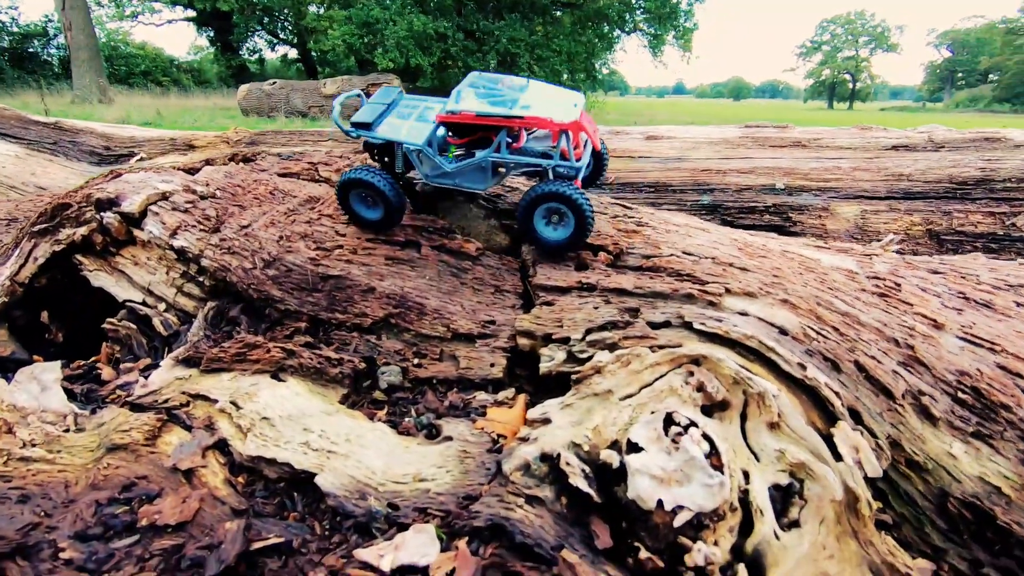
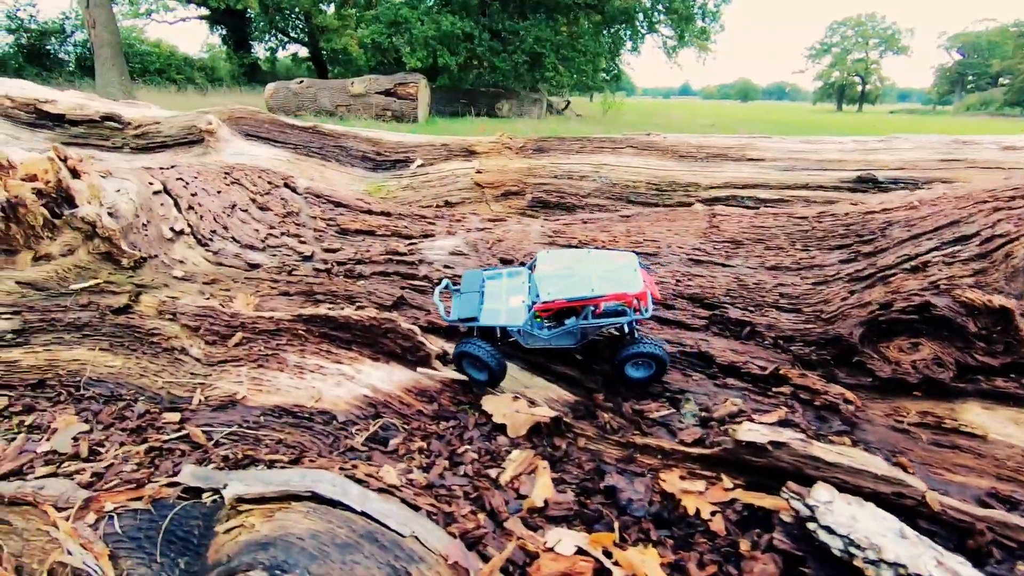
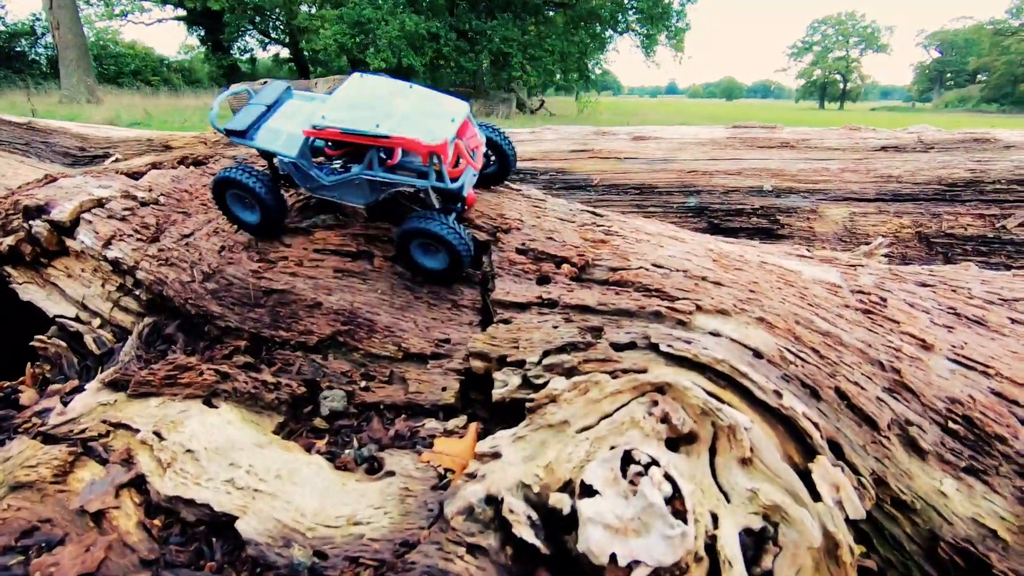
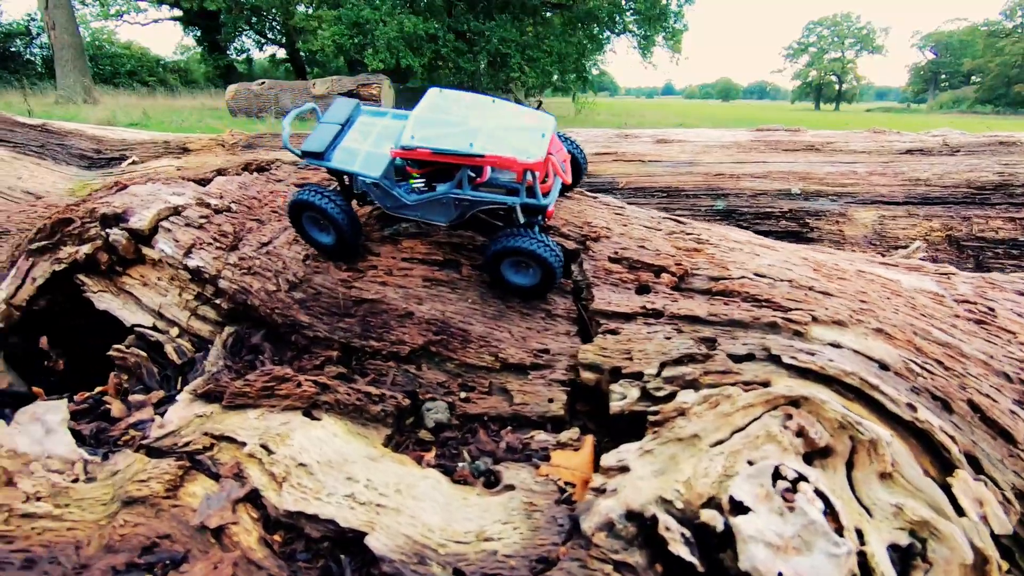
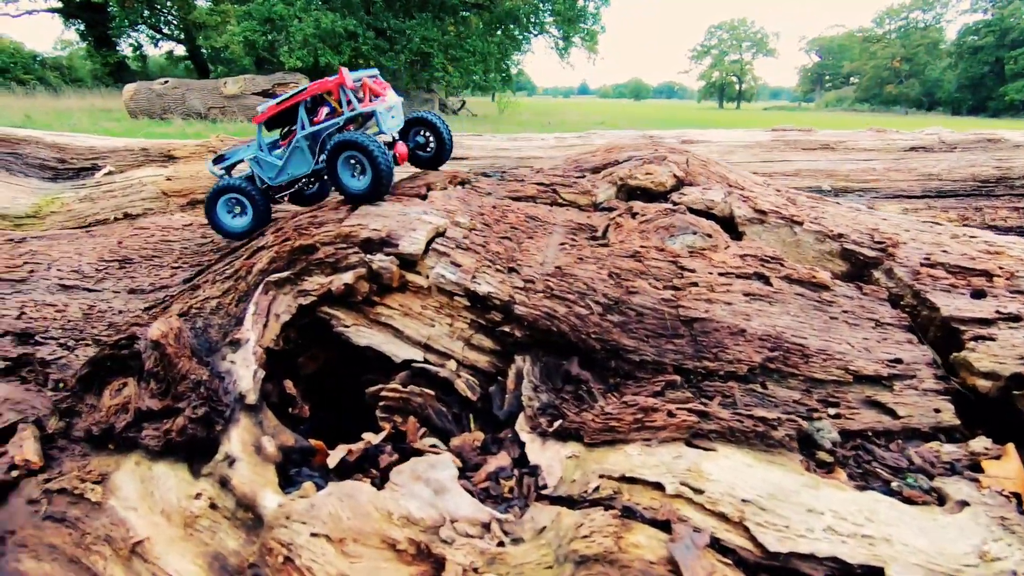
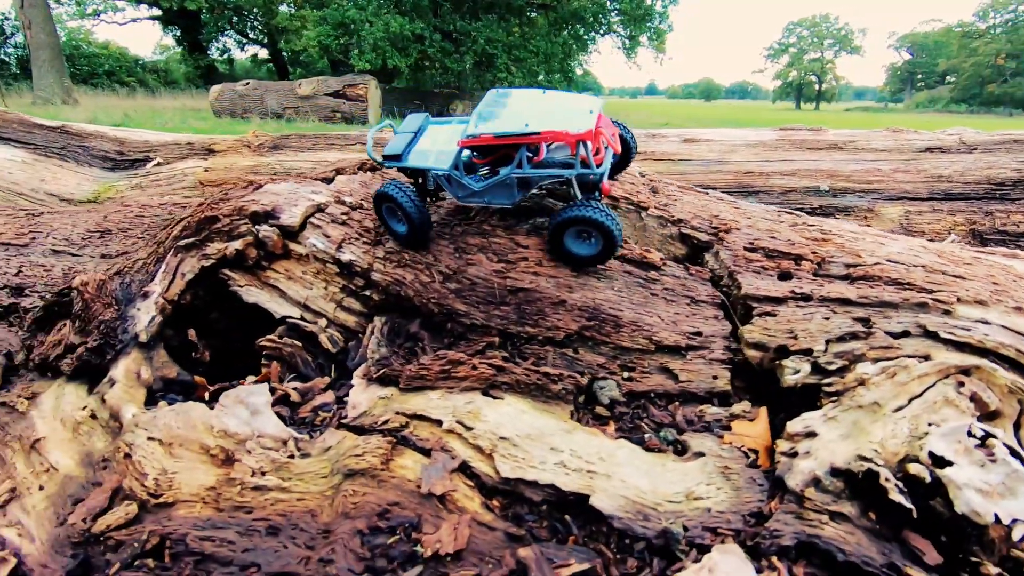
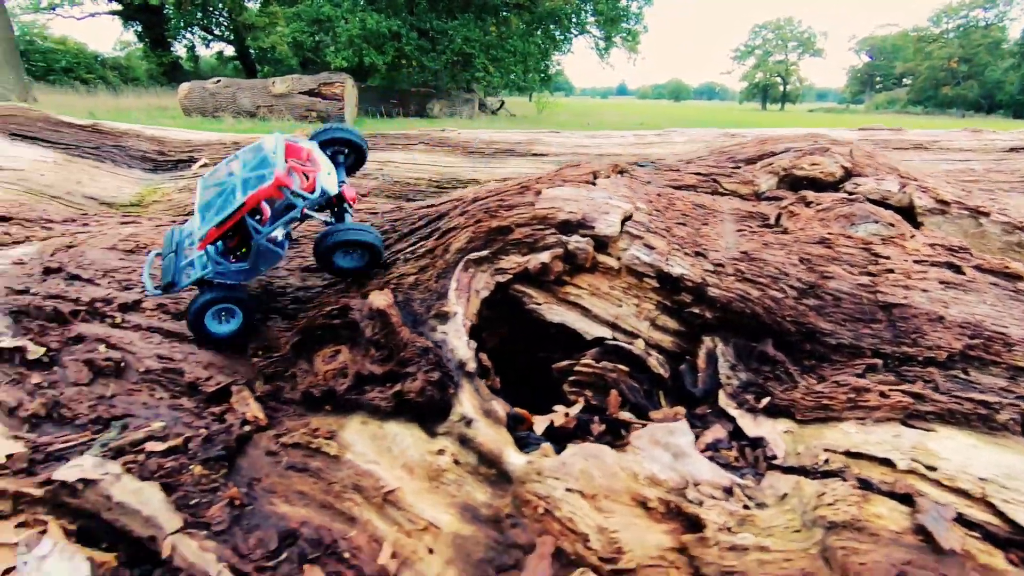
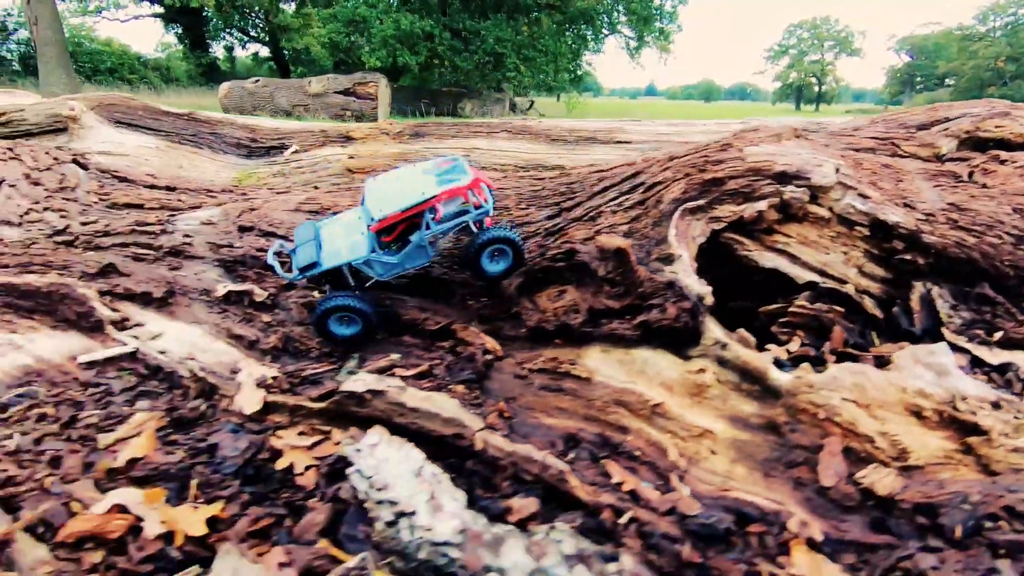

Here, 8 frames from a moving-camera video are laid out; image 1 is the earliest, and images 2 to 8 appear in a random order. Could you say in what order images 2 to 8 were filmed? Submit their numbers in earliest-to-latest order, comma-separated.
3, 4, 6, 5, 7, 8, 2
